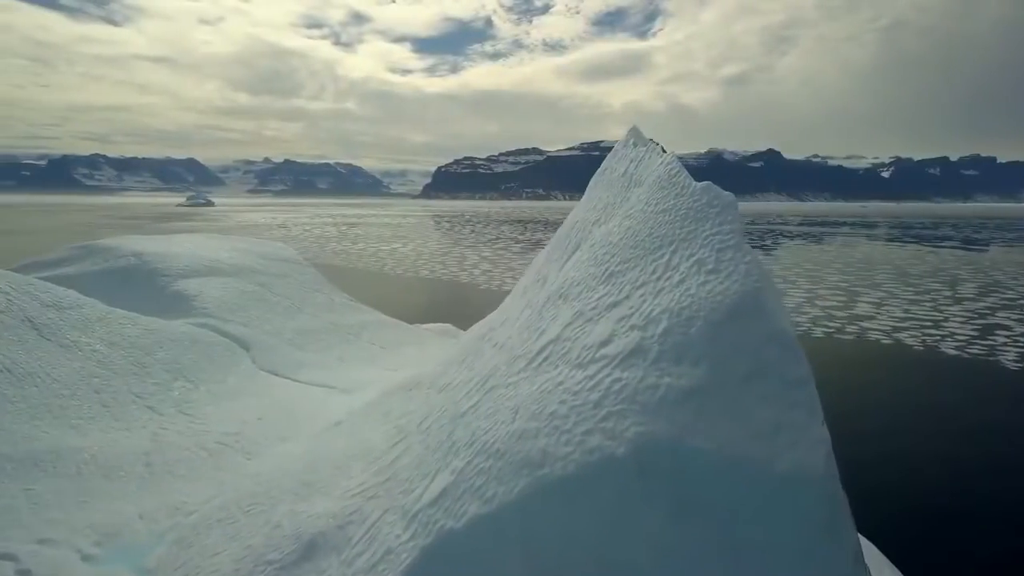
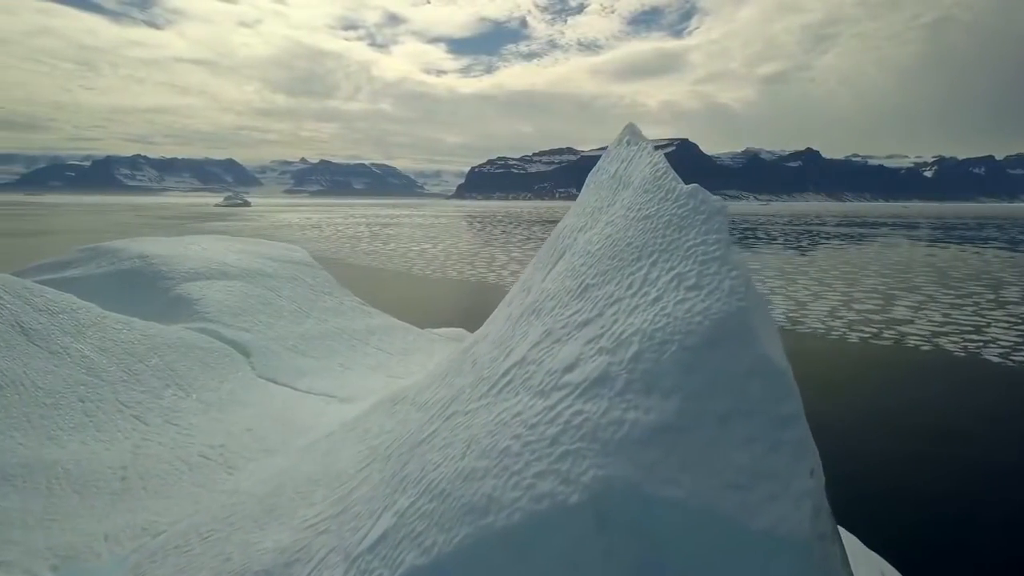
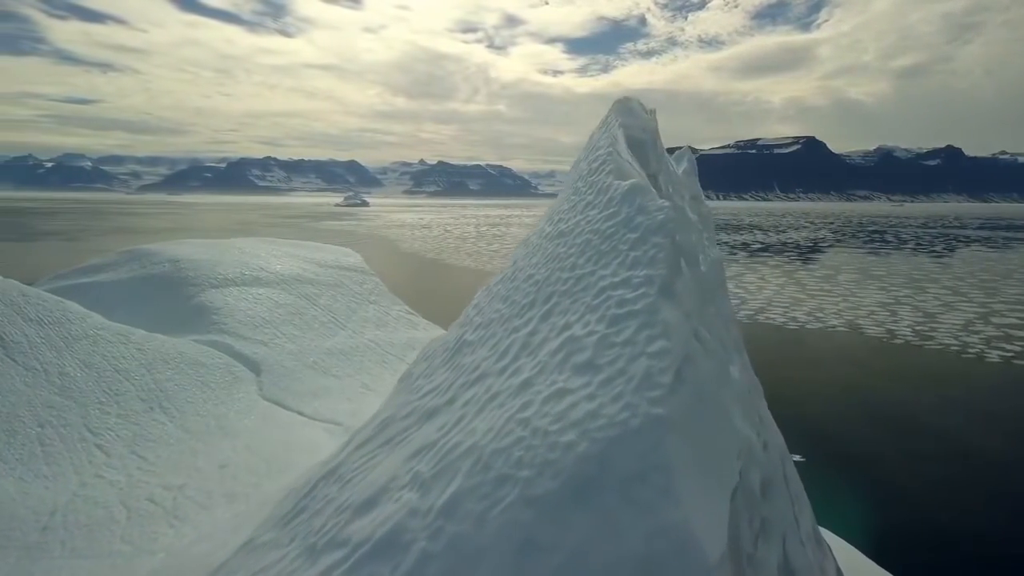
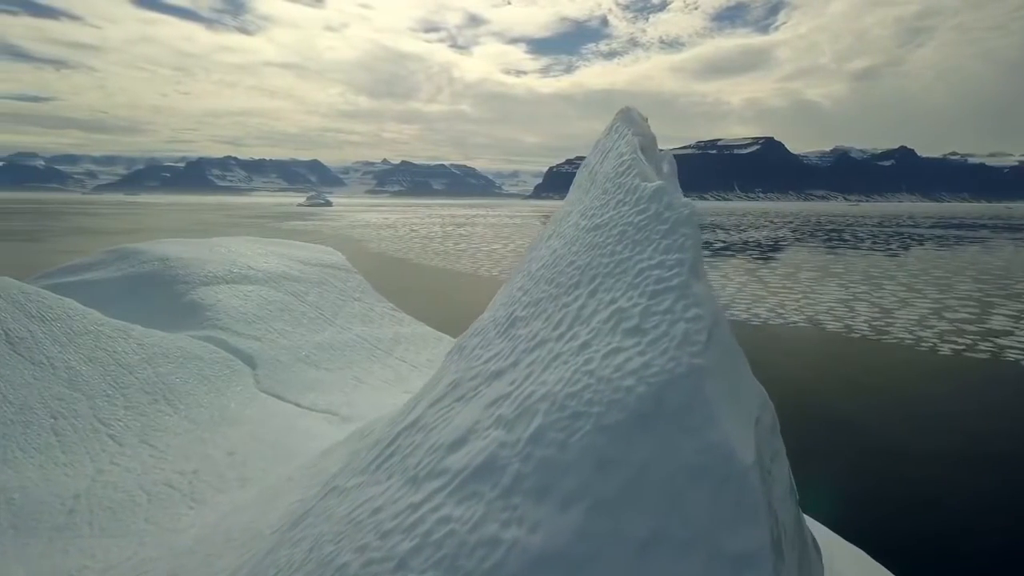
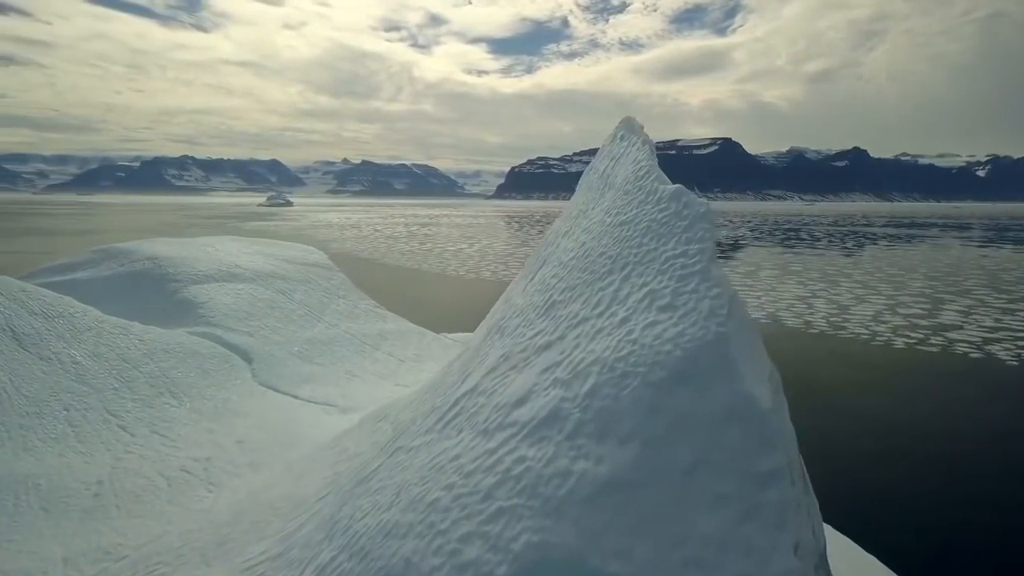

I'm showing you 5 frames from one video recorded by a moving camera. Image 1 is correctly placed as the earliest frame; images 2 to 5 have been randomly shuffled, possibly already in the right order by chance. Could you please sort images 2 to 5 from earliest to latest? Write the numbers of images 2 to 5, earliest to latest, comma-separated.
2, 5, 4, 3
